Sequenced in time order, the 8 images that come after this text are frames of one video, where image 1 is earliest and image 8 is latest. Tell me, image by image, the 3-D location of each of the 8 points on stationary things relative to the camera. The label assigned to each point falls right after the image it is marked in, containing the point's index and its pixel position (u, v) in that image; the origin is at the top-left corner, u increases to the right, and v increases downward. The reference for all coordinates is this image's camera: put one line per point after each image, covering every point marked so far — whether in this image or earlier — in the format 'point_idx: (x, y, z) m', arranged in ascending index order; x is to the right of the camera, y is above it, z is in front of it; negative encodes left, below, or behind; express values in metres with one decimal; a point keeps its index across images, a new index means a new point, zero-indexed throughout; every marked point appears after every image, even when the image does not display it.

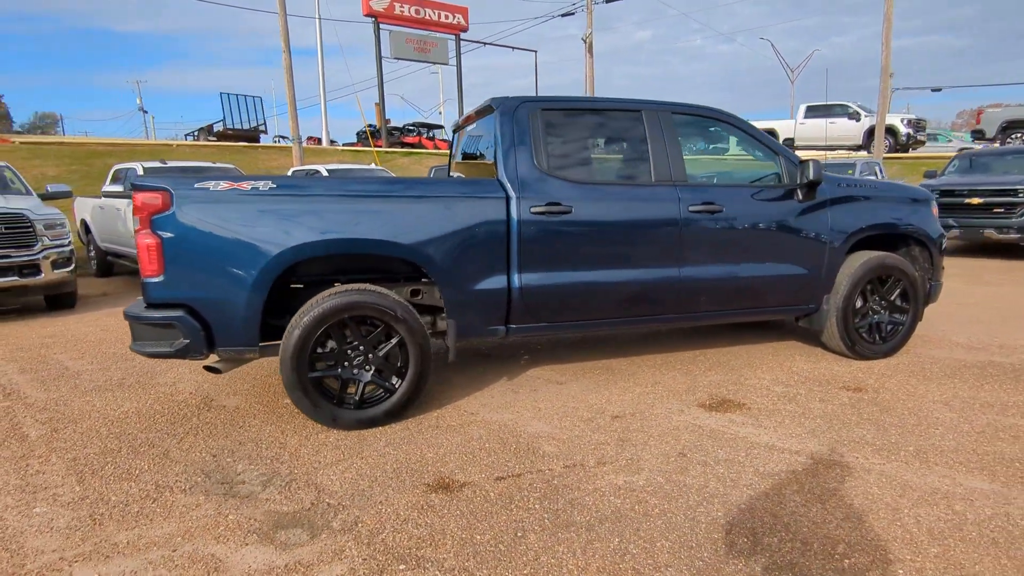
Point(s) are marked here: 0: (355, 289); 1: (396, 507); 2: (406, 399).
0: (-0.9, 0.0, +3.8) m
1: (-0.6, -1.0, +2.9) m
2: (-0.6, -0.7, +3.9) m
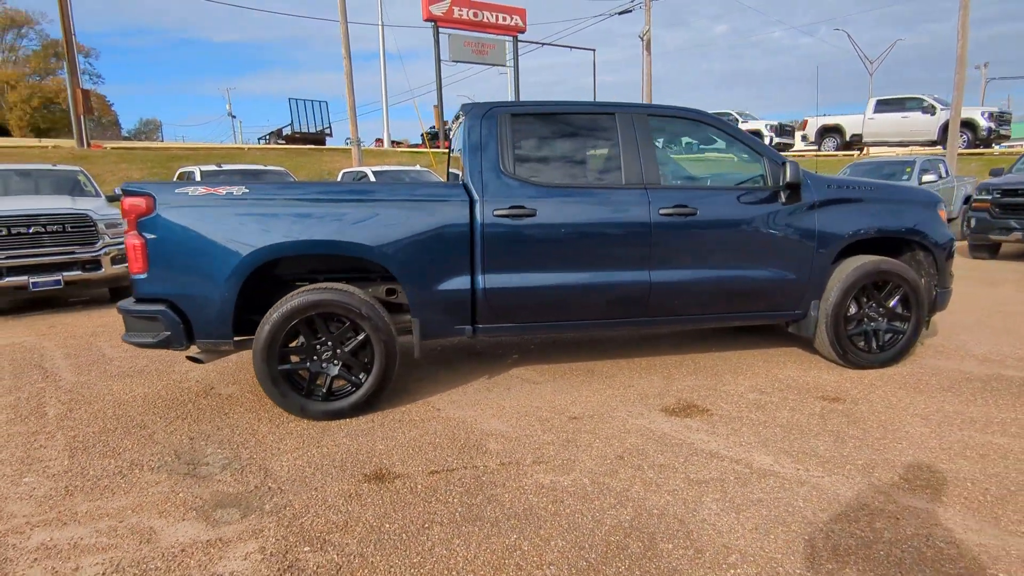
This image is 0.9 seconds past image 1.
0: (-1.2, 0.0, +4.0) m
1: (-0.9, -1.0, +3.1) m
2: (-0.9, -0.7, +4.1) m
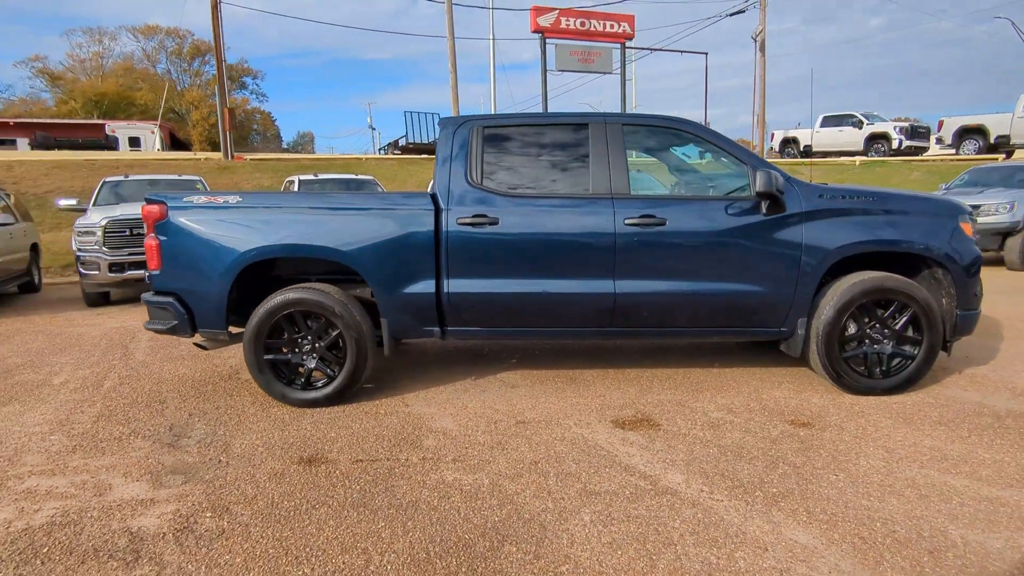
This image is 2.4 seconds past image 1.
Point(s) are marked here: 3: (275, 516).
0: (-1.5, 0.0, +4.4) m
1: (-1.4, -1.0, +3.5) m
2: (-1.2, -0.7, +4.4) m
3: (-1.1, -1.1, +3.0) m
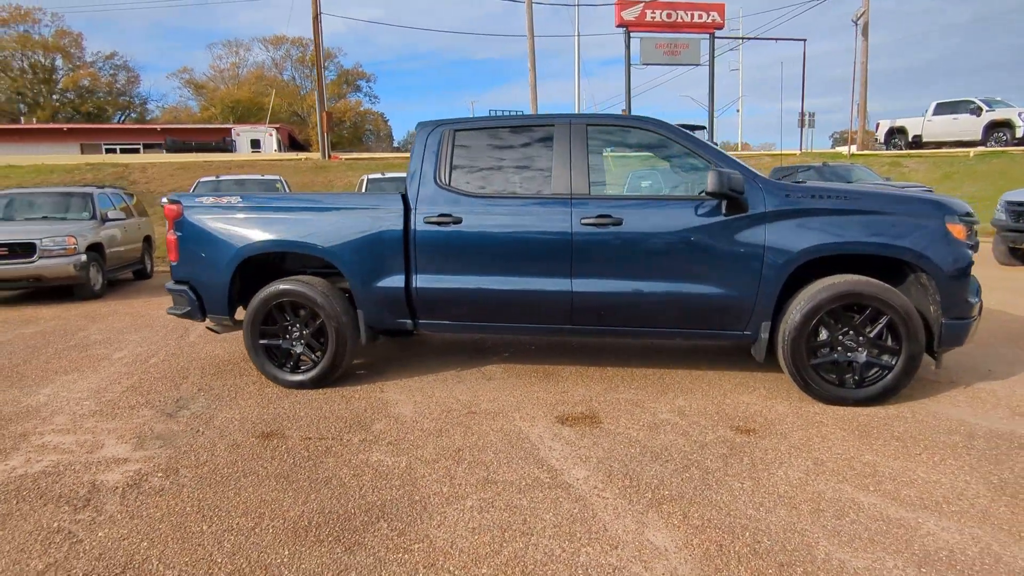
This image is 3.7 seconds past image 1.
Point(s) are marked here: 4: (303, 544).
0: (-1.7, +0.1, +4.8) m
1: (-1.8, -1.0, +3.9) m
2: (-1.4, -0.6, +4.8) m
3: (-1.6, -1.0, +3.4) m
4: (-0.9, -1.1, +2.7) m
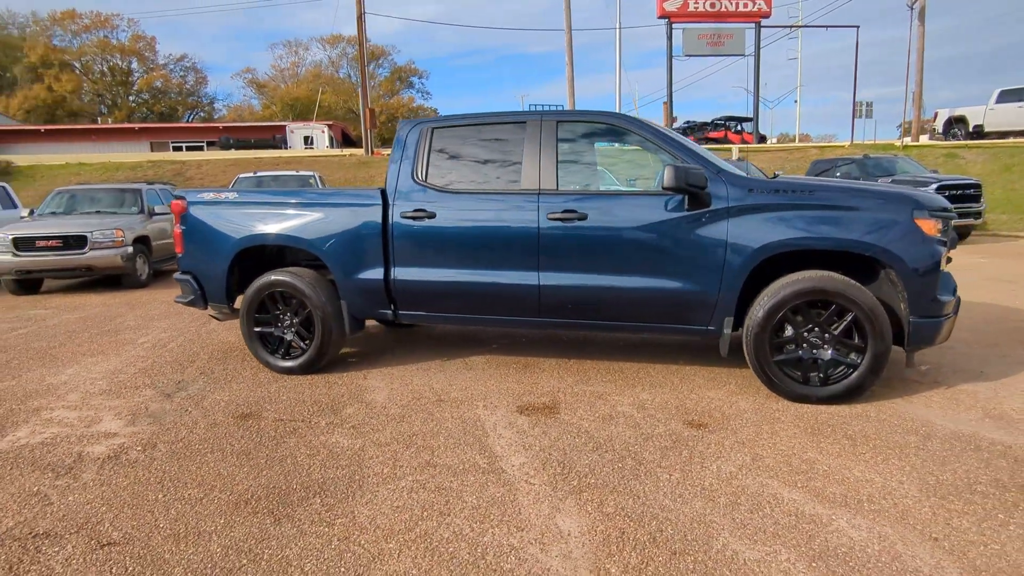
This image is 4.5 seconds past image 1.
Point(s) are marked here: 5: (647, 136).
0: (-1.8, +0.1, +5.1) m
1: (-2.1, -0.9, +4.2) m
2: (-1.6, -0.6, +5.0) m
3: (-1.9, -1.0, +3.6) m
4: (-1.3, -1.1, +2.9) m
5: (+0.9, +1.0, +4.3) m
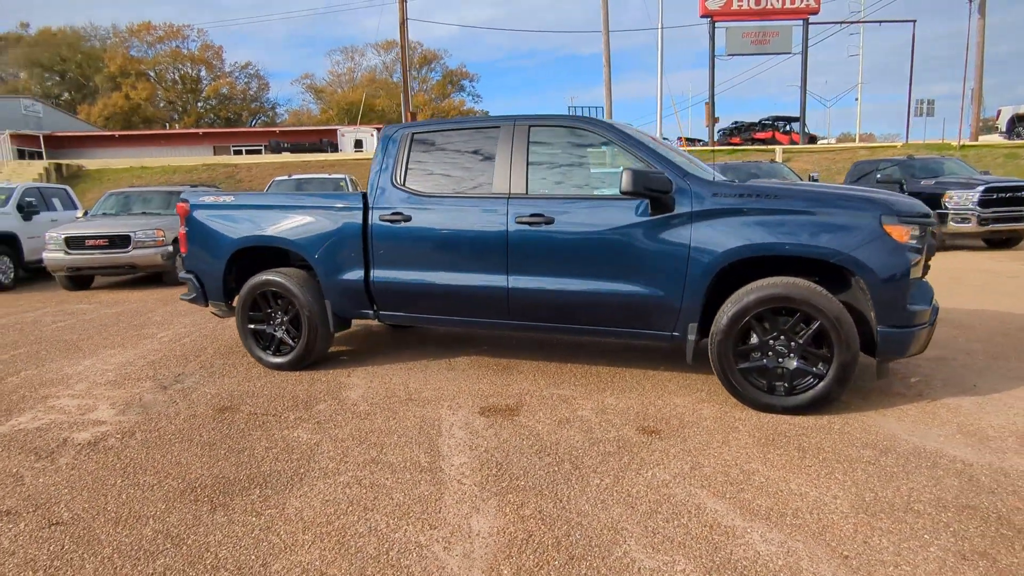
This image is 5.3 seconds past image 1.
0: (-2.0, +0.1, +5.3) m
1: (-2.3, -0.9, +4.4) m
2: (-1.8, -0.6, +5.2) m
3: (-2.2, -1.0, +3.8) m
4: (-1.6, -1.0, +3.1) m
5: (+0.7, +1.0, +4.3) m
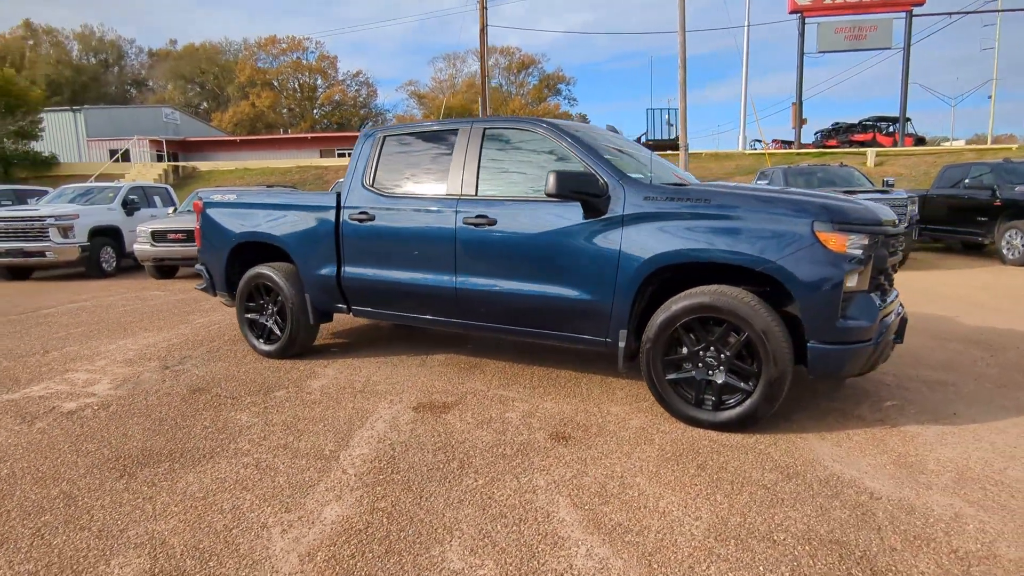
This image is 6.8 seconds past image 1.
0: (-2.2, +0.2, +5.6) m
1: (-2.7, -0.8, +4.8) m
2: (-2.0, -0.5, +5.5) m
3: (-2.7, -0.9, +4.2) m
4: (-2.2, -1.0, +3.4) m
5: (+0.4, +1.0, +4.2) m
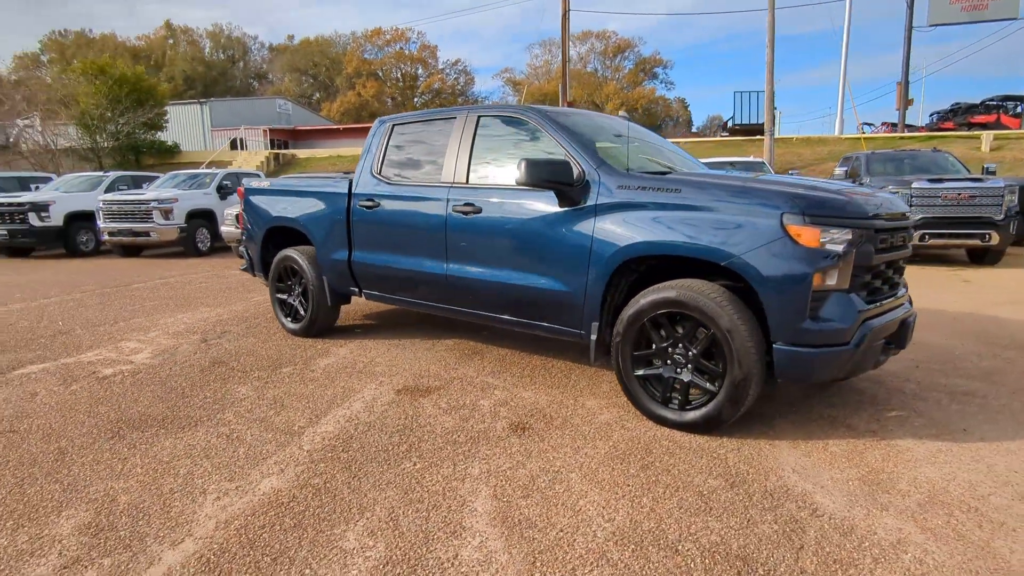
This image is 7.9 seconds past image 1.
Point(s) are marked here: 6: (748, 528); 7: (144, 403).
0: (-2.1, +0.4, +5.9) m
1: (-2.7, -0.6, +5.3) m
2: (-1.9, -0.3, +5.8) m
3: (-2.8, -0.7, +4.7) m
4: (-2.5, -0.8, +3.7) m
5: (+0.3, +1.1, +4.1) m
6: (+1.0, -1.0, +2.5) m
7: (-2.5, -0.8, +4.2) m
